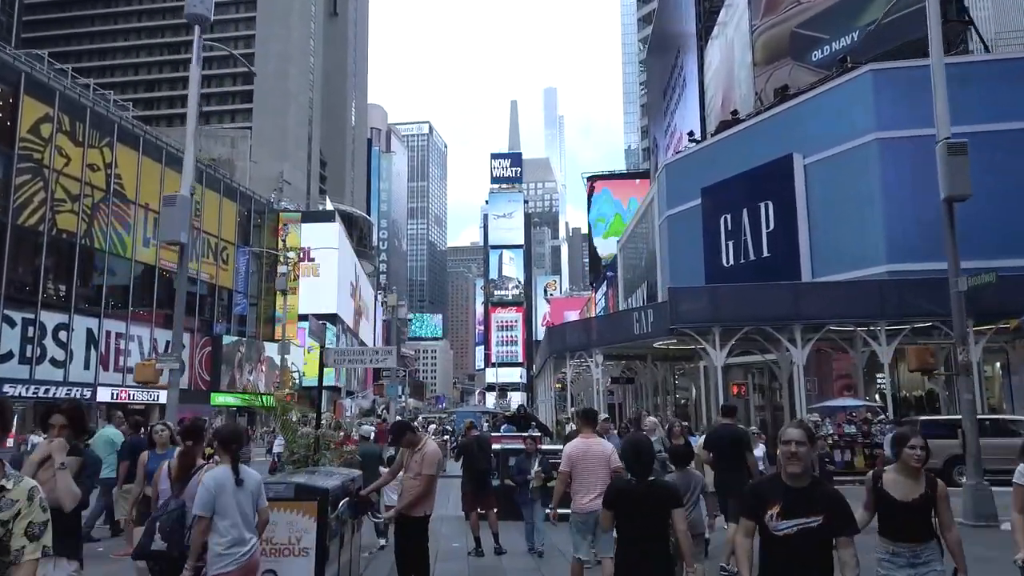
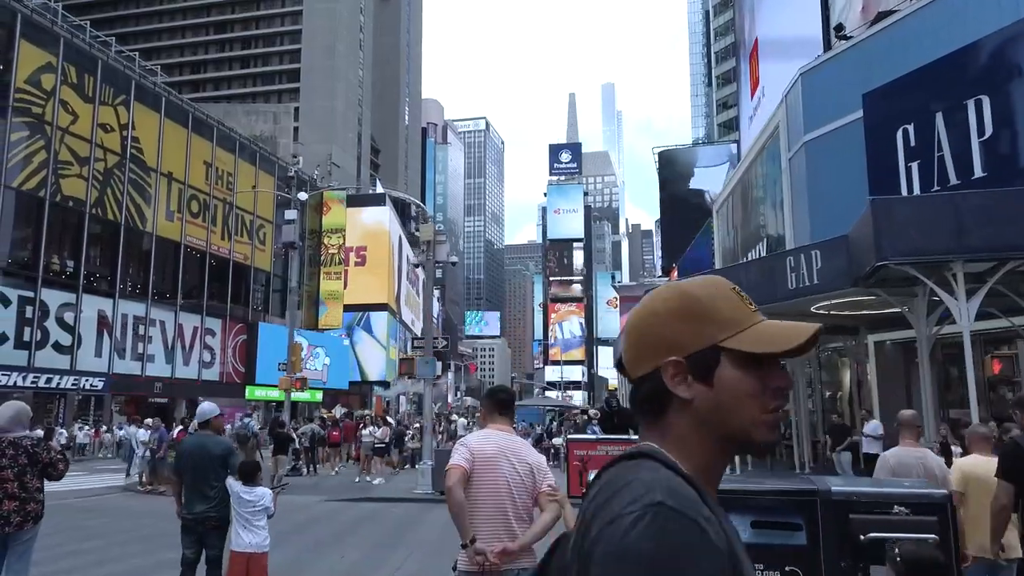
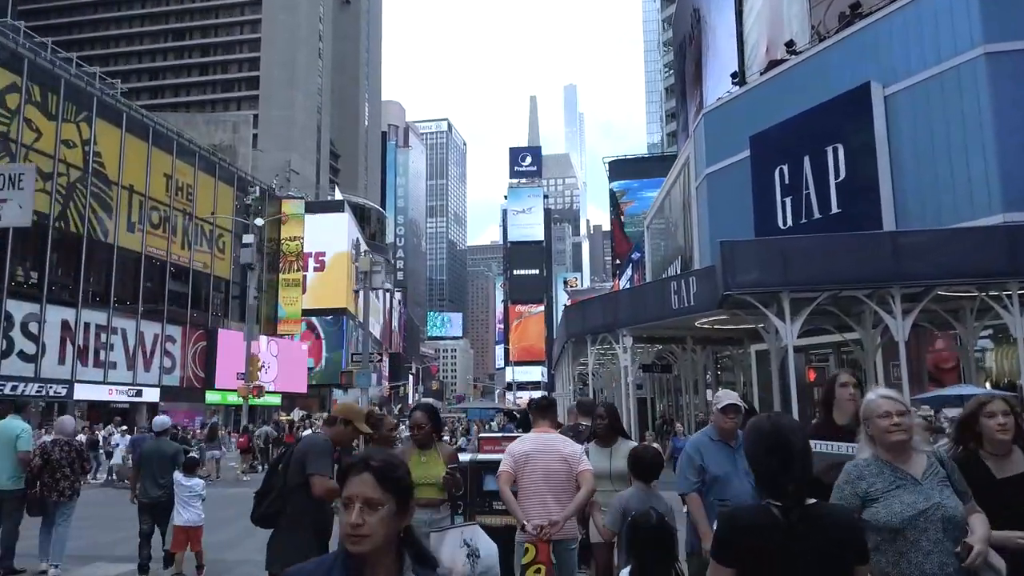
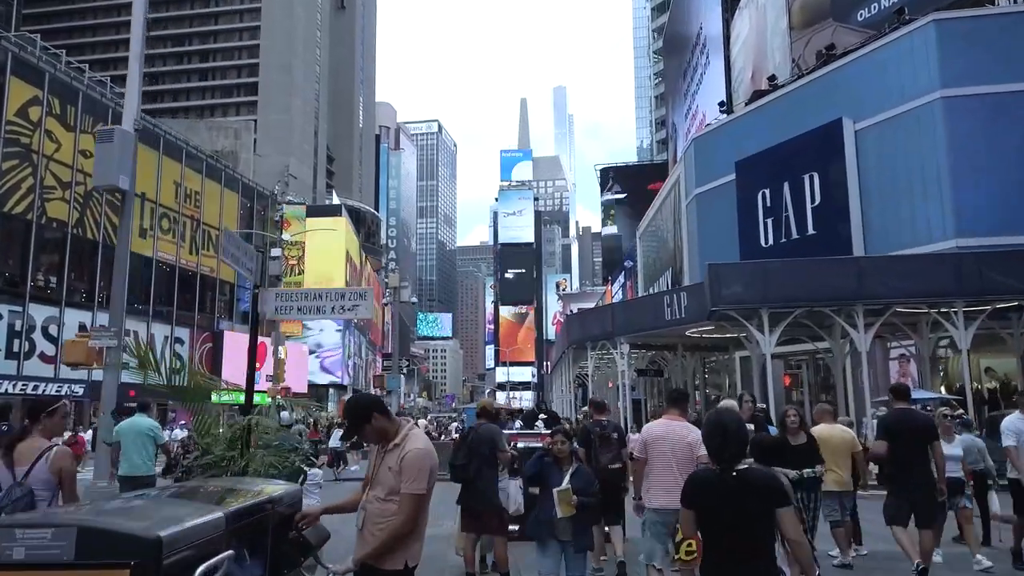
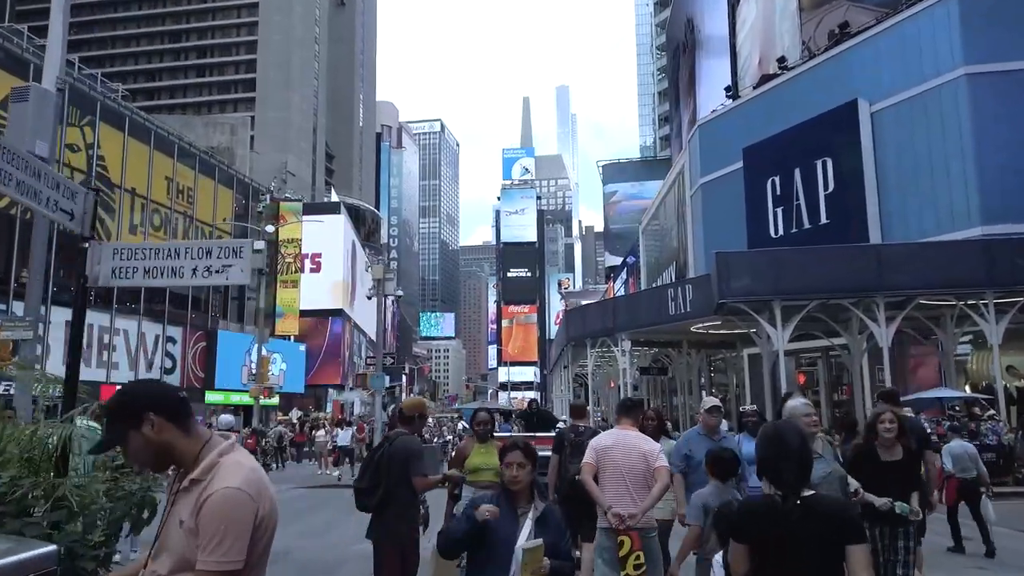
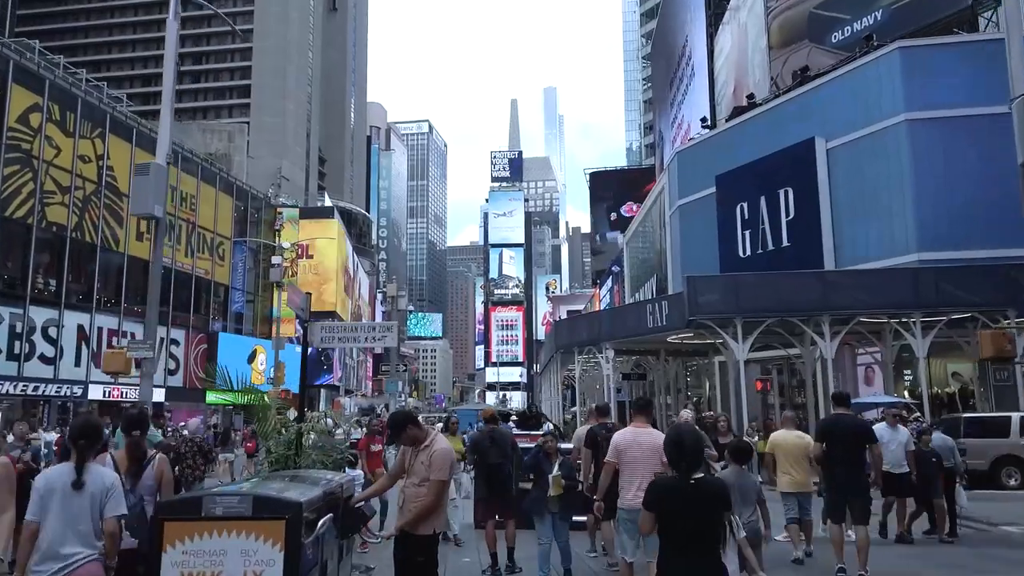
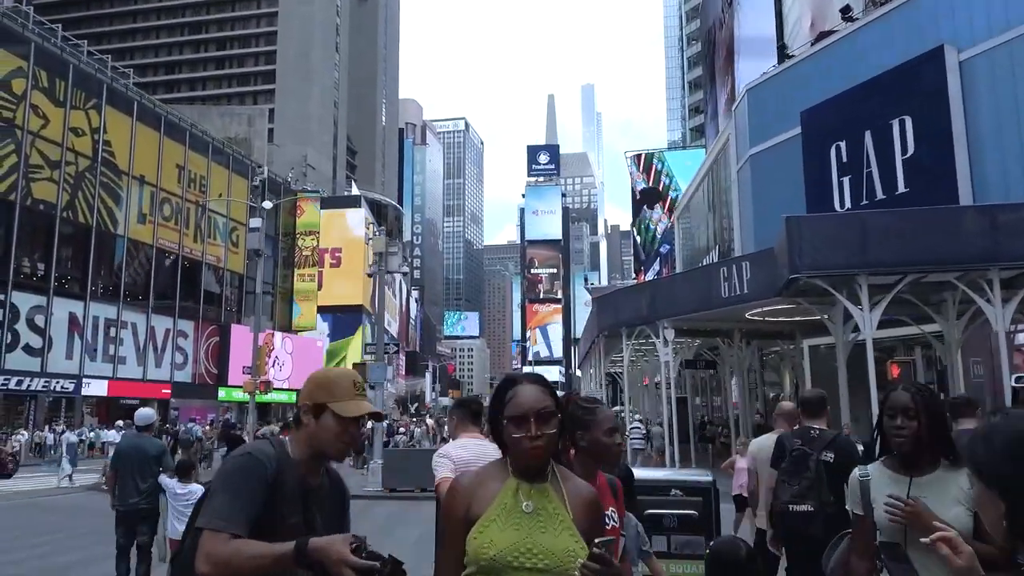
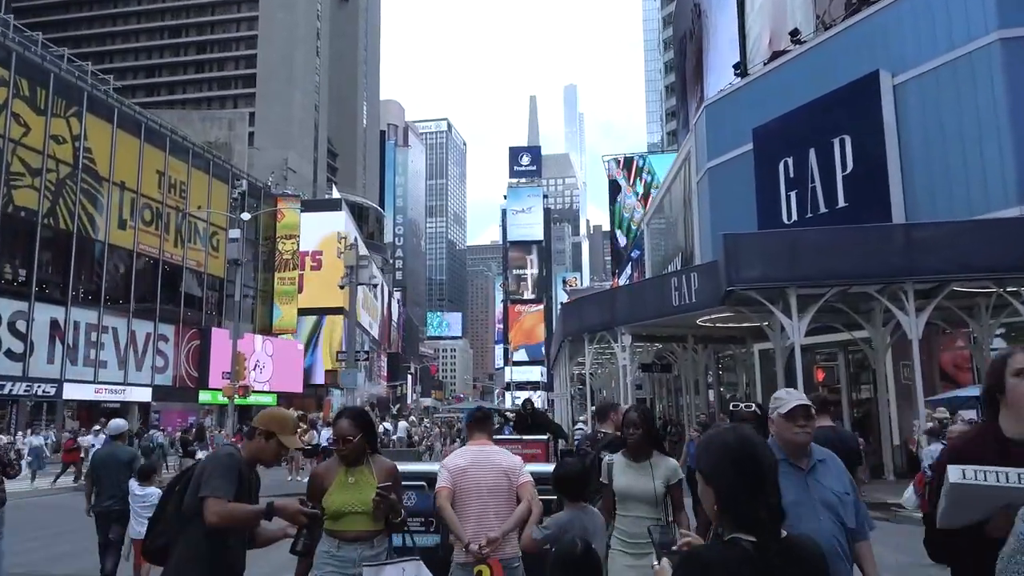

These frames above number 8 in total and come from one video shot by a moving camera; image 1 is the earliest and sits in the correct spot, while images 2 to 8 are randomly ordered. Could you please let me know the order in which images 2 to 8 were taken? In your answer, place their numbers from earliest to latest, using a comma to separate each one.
6, 4, 5, 3, 8, 7, 2
